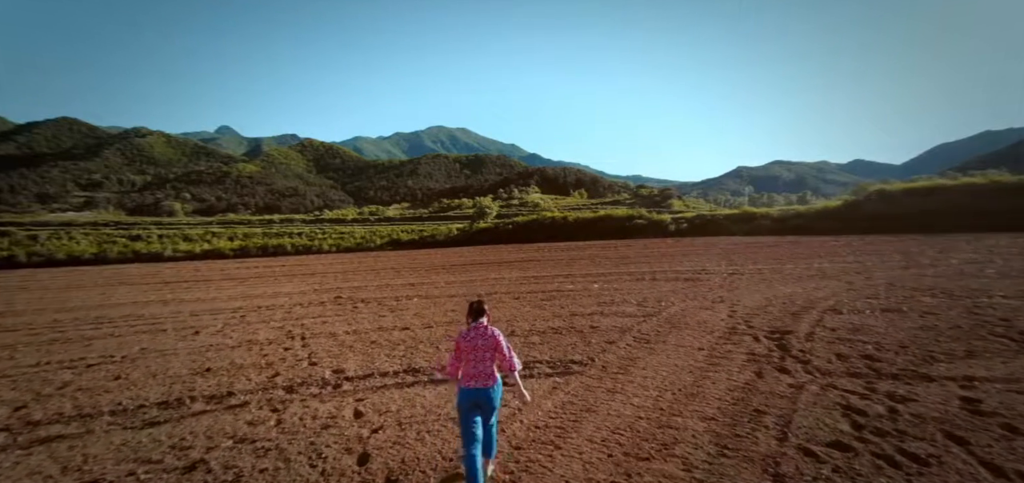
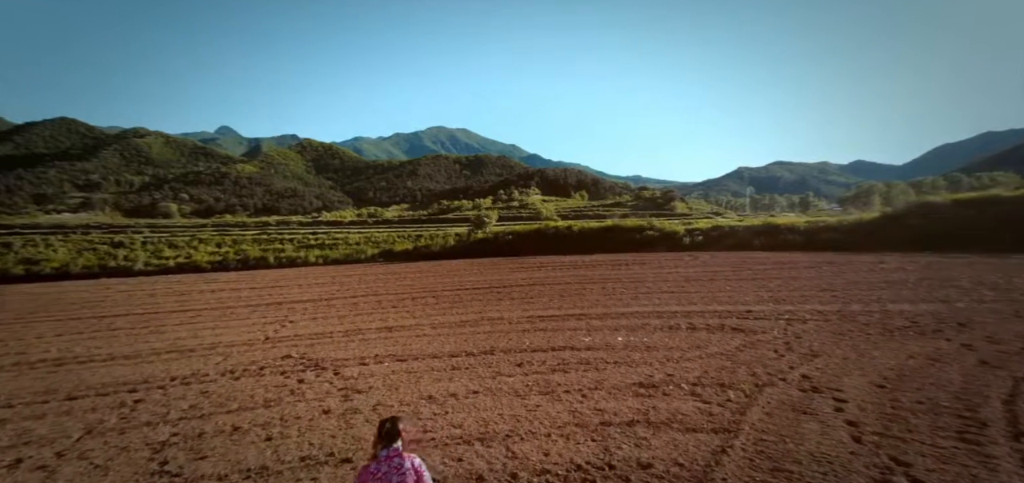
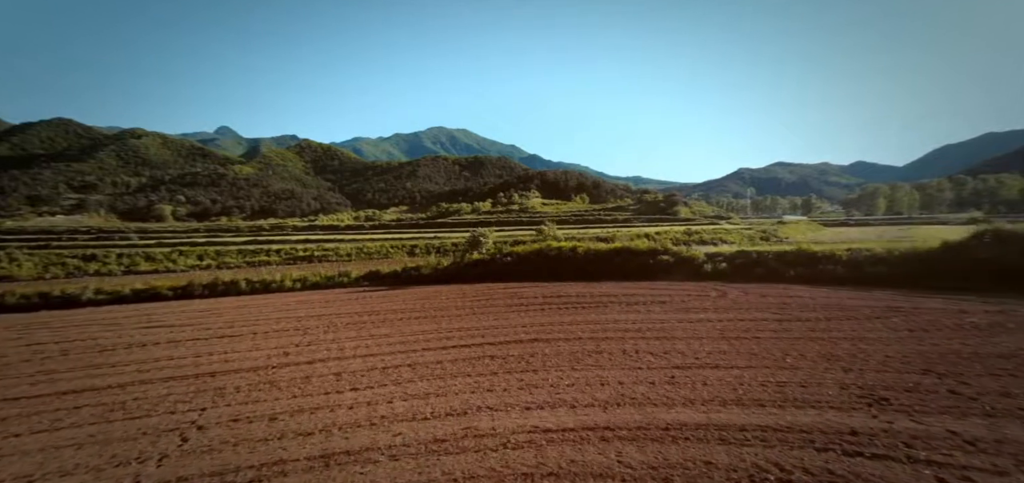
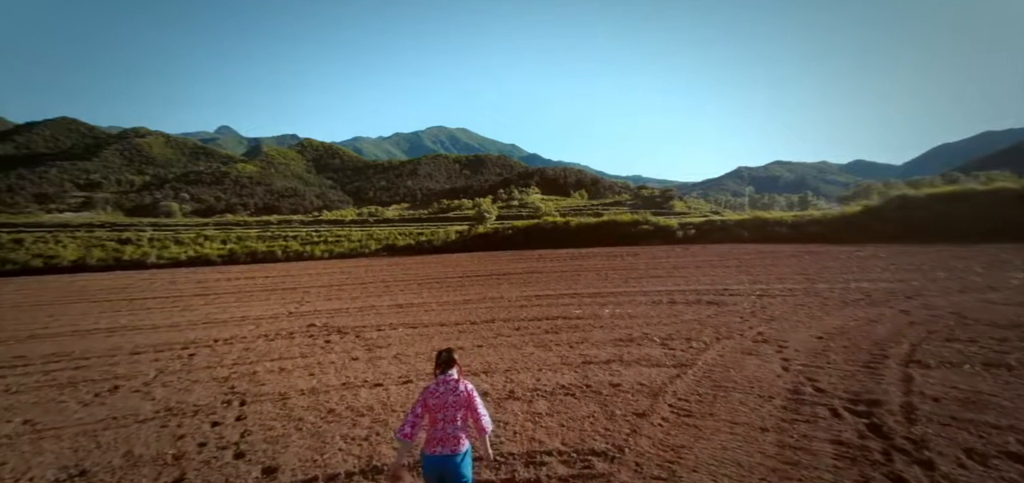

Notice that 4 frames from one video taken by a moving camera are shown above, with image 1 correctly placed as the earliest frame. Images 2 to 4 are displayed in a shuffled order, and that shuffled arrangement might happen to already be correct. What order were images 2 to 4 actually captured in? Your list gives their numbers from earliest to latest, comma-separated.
4, 2, 3
